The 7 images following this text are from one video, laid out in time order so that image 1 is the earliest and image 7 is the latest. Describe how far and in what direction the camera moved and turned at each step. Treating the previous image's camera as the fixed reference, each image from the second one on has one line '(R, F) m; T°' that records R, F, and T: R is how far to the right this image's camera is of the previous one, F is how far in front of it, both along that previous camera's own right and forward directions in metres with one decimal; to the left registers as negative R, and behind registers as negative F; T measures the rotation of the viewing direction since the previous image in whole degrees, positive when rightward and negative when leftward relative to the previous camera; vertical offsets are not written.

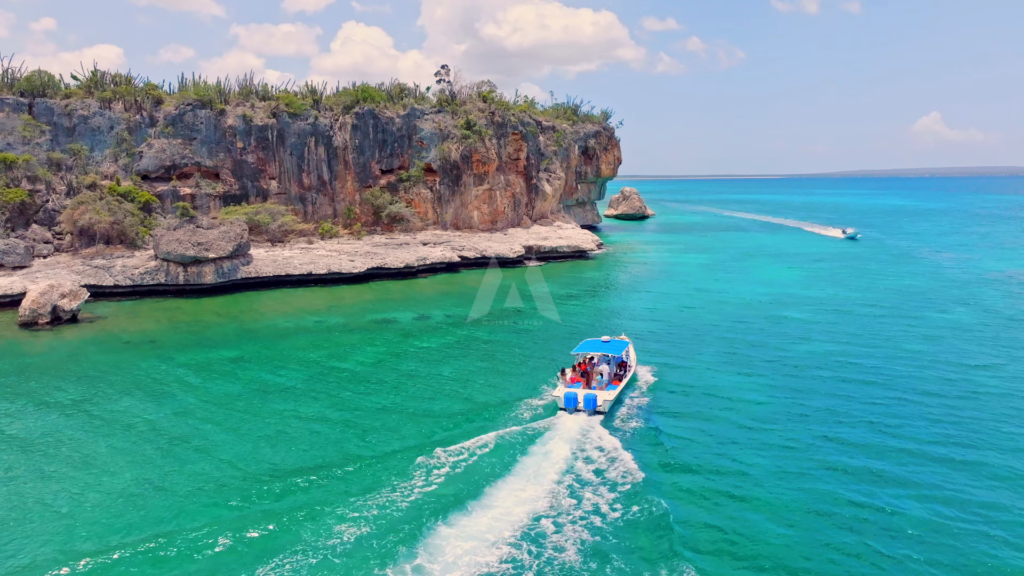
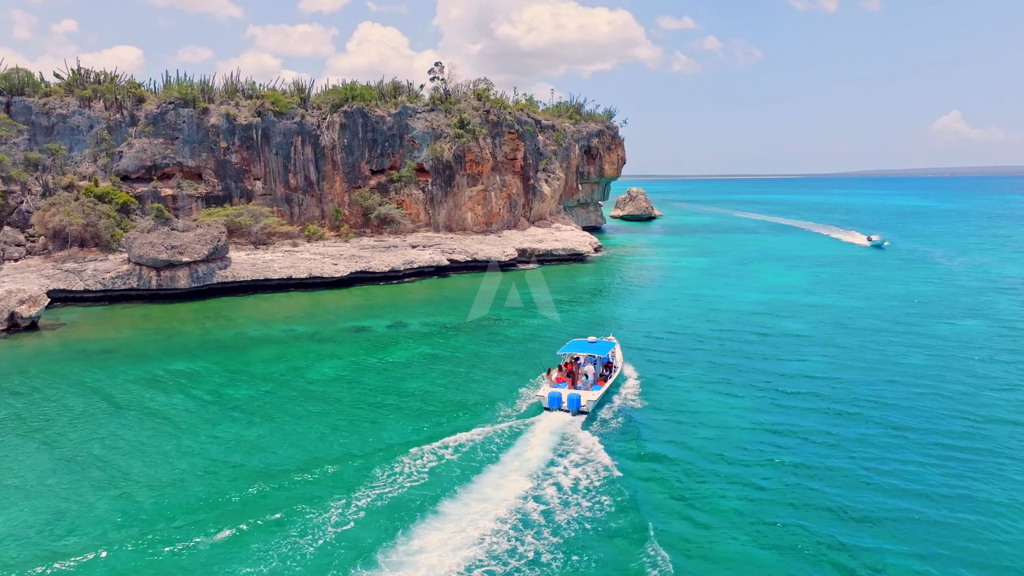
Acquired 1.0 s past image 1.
(+1.3, +1.4) m; -1°
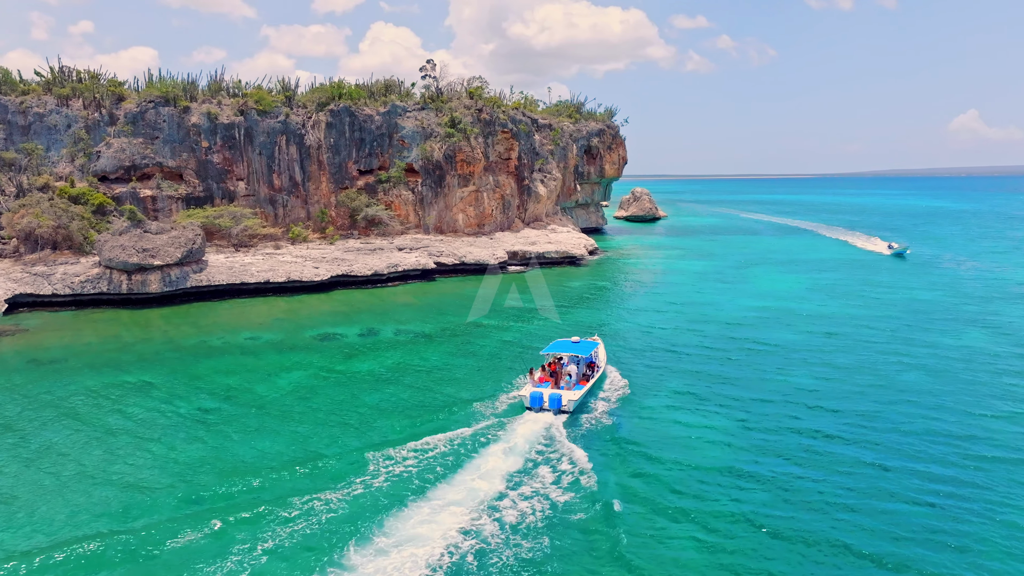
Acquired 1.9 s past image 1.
(+1.2, +1.2) m; -1°
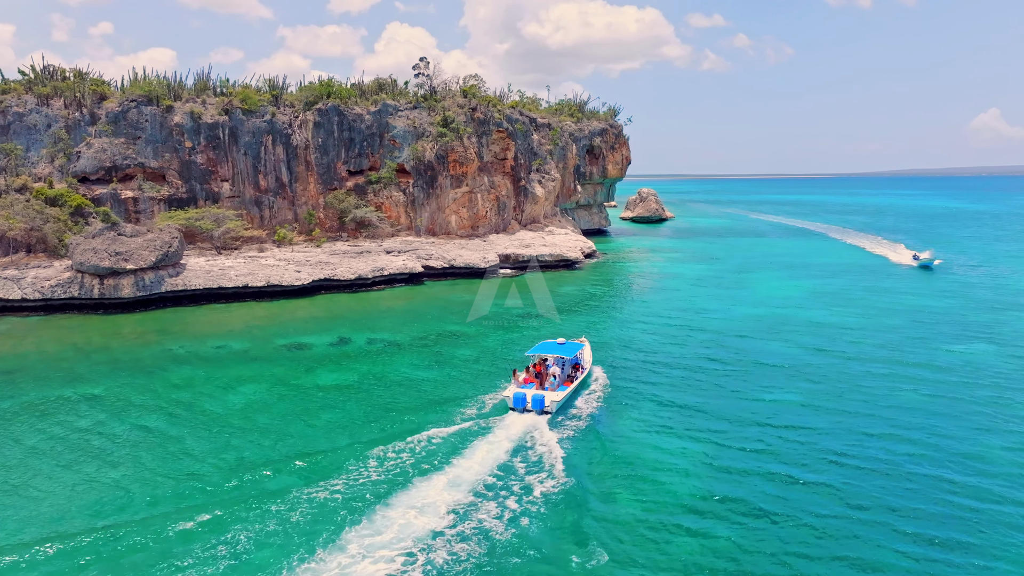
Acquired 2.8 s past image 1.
(+1.2, +1.2) m; -1°
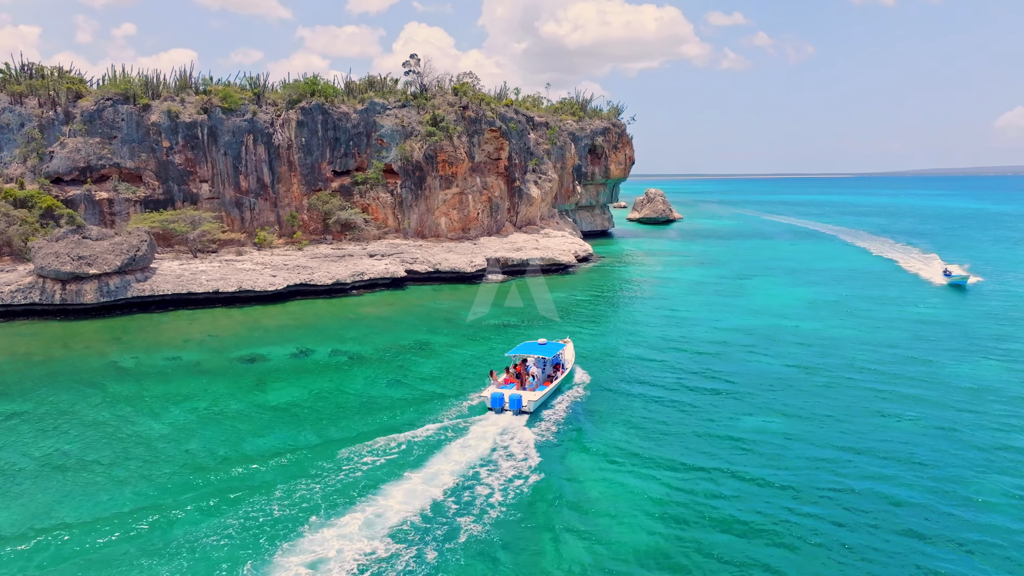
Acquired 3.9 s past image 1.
(+1.5, +1.5) m; -1°
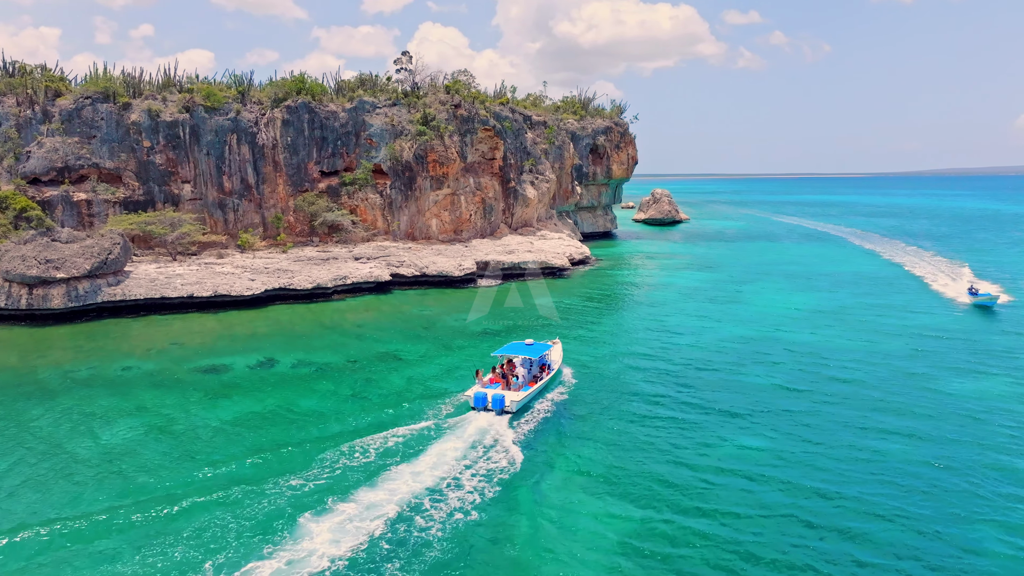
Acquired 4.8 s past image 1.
(+1.2, +1.2) m; -1°
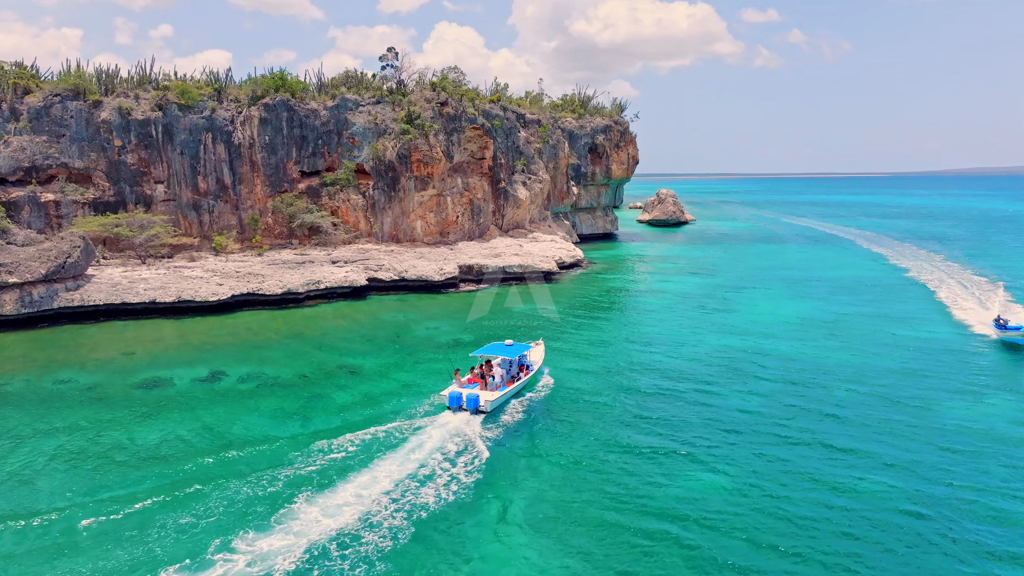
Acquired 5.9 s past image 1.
(+1.5, +1.5) m; -1°
